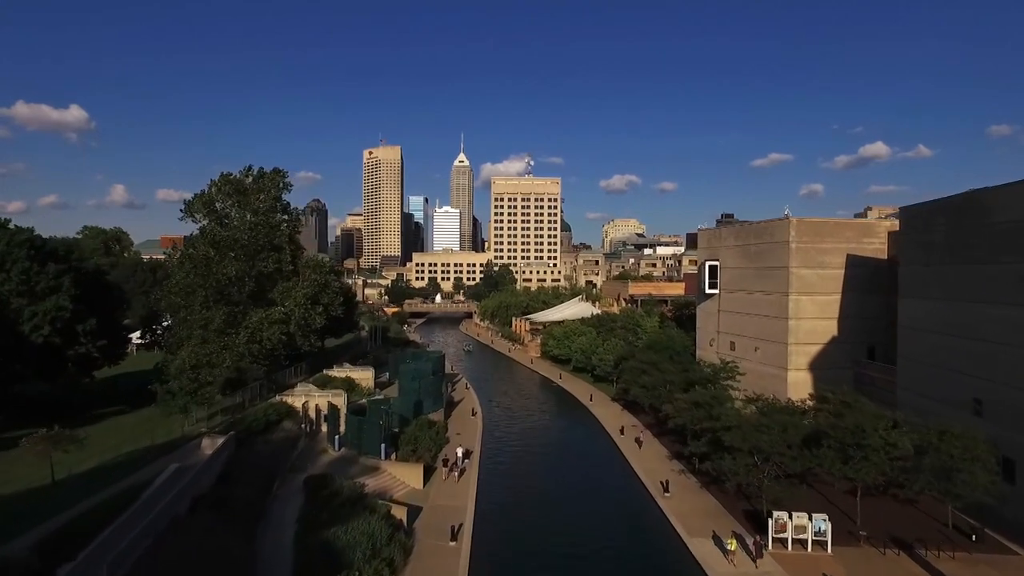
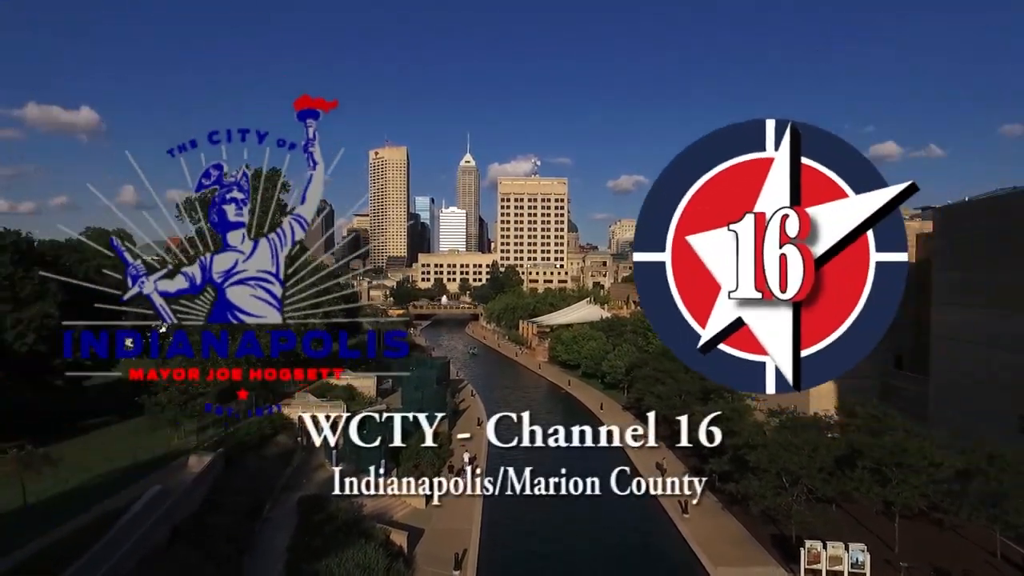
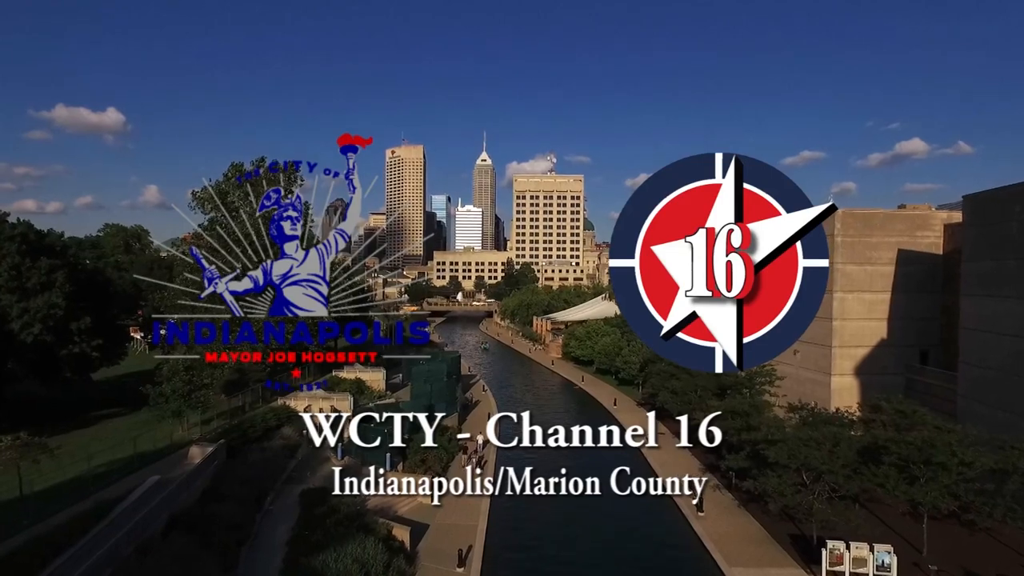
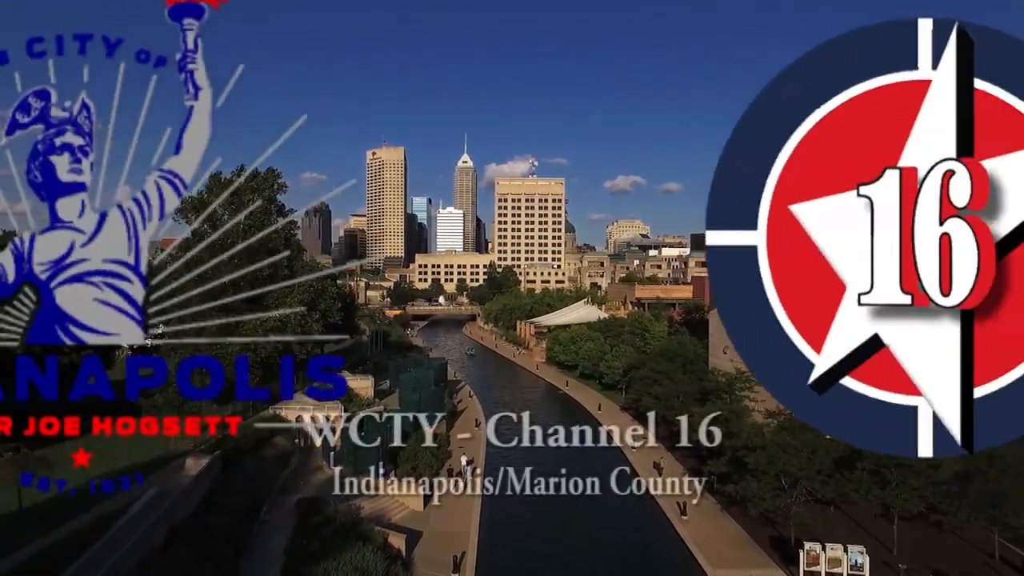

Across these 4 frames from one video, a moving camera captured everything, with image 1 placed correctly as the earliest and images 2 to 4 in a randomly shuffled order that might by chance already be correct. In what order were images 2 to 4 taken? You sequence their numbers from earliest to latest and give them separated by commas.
4, 2, 3
